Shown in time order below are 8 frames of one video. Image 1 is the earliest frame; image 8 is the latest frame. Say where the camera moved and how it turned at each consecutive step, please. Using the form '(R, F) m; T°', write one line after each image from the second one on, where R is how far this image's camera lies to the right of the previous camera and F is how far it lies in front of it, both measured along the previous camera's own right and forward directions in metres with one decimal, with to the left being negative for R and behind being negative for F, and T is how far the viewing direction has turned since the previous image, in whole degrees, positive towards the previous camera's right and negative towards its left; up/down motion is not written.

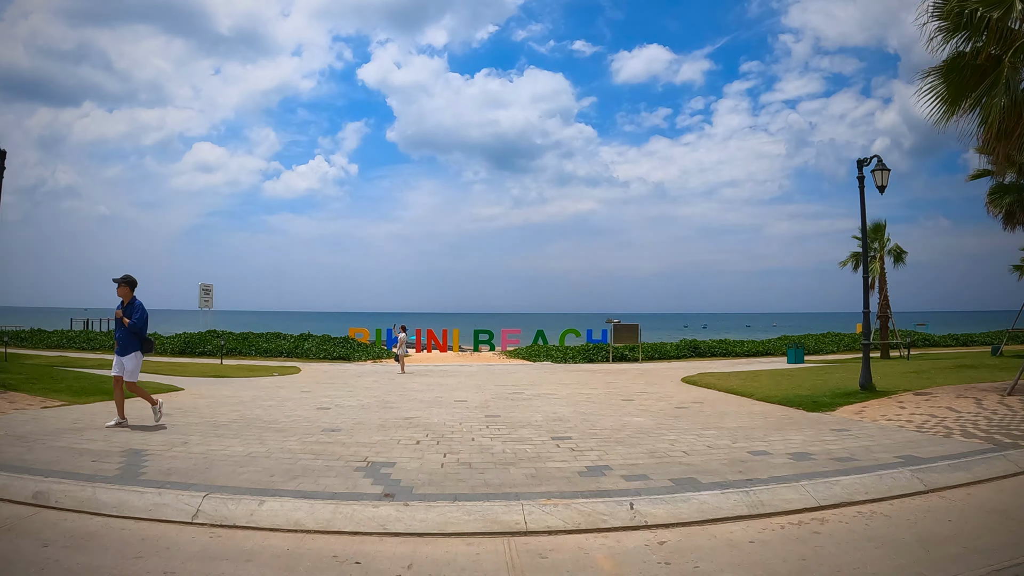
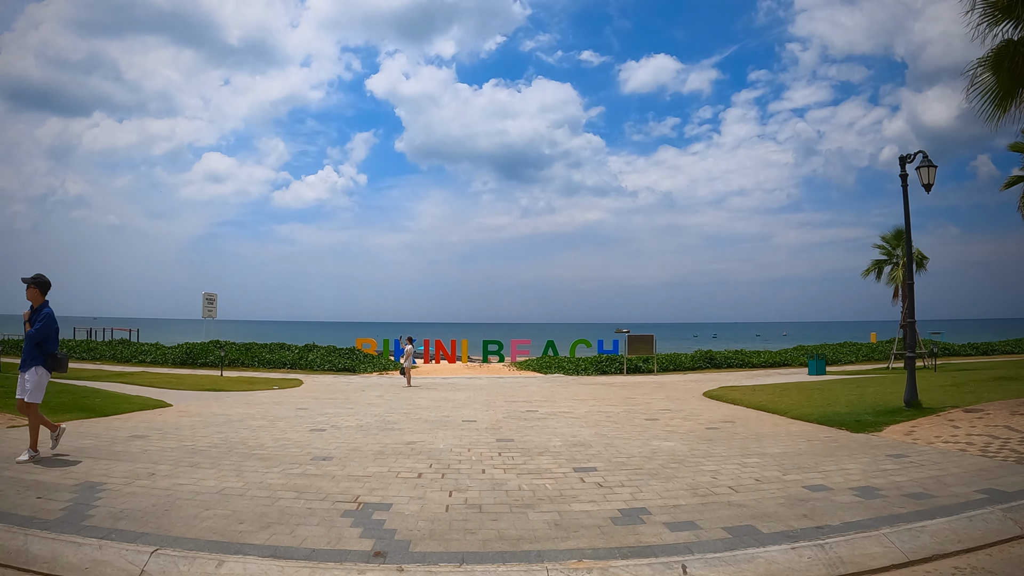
(-0.1, +0.9) m; -1°
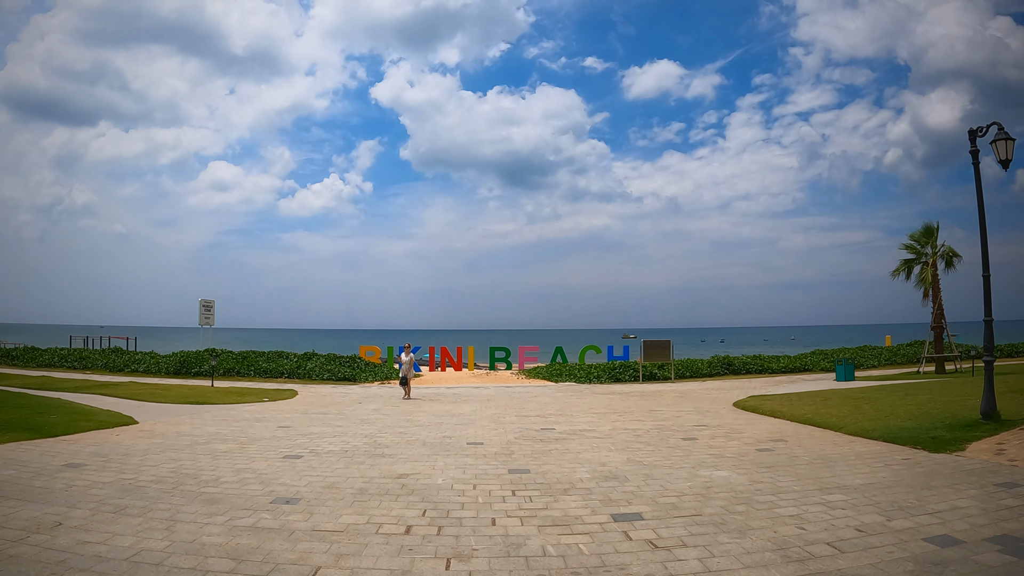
(-0.1, +1.4) m; -1°
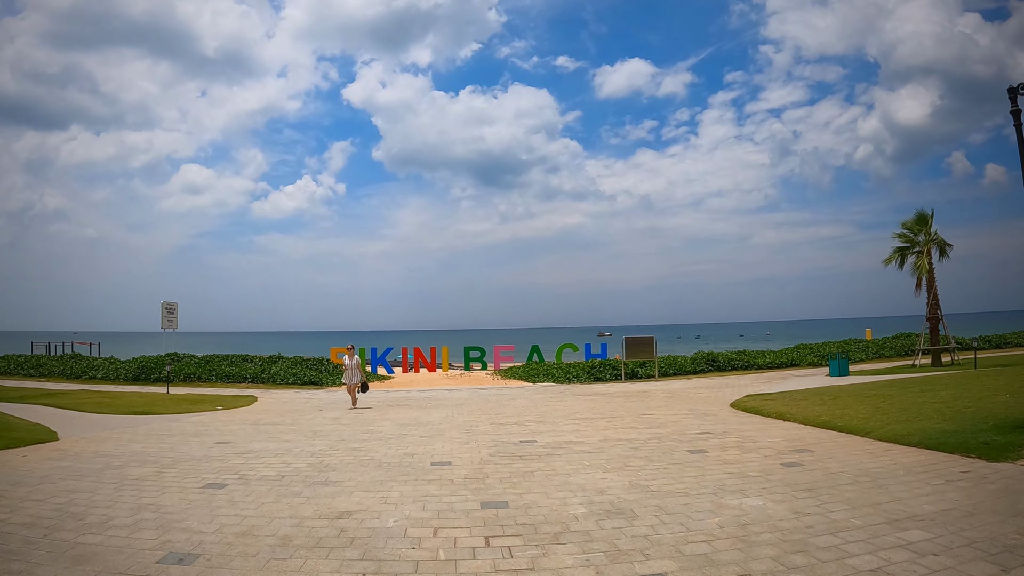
(+0.1, +1.4) m; +2°
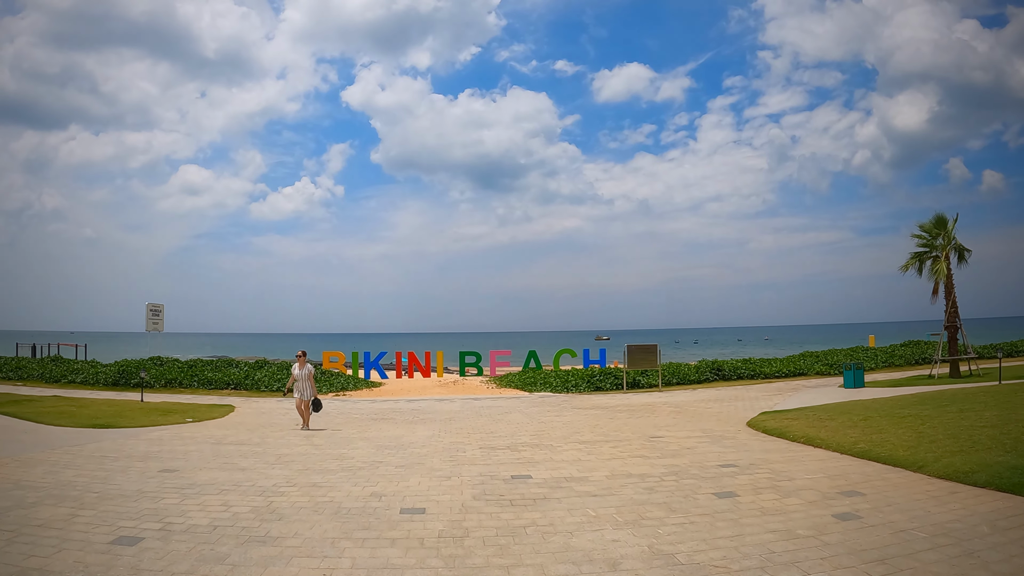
(+0.1, +1.2) m; 0°
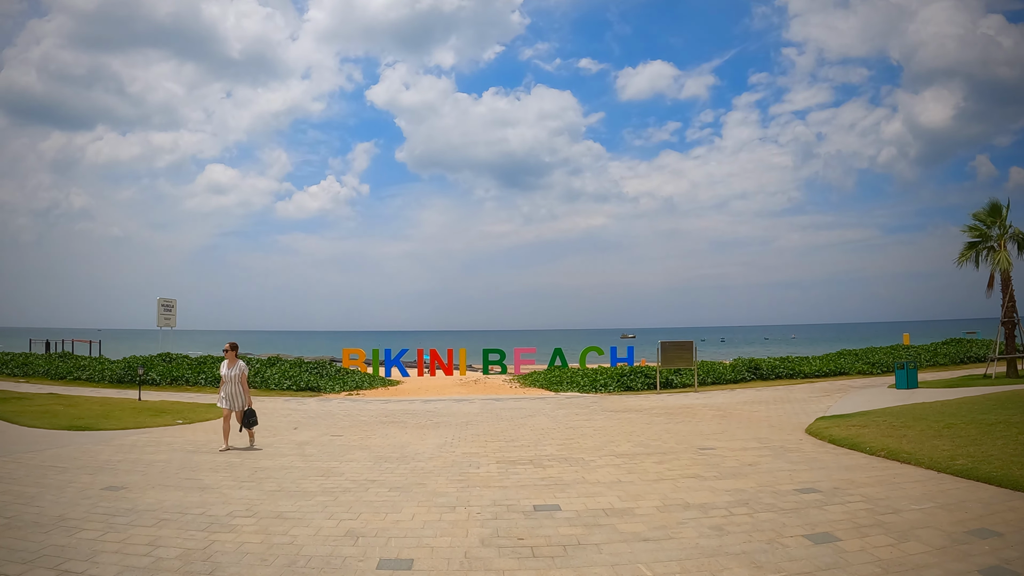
(0.0, +1.6) m; -3°
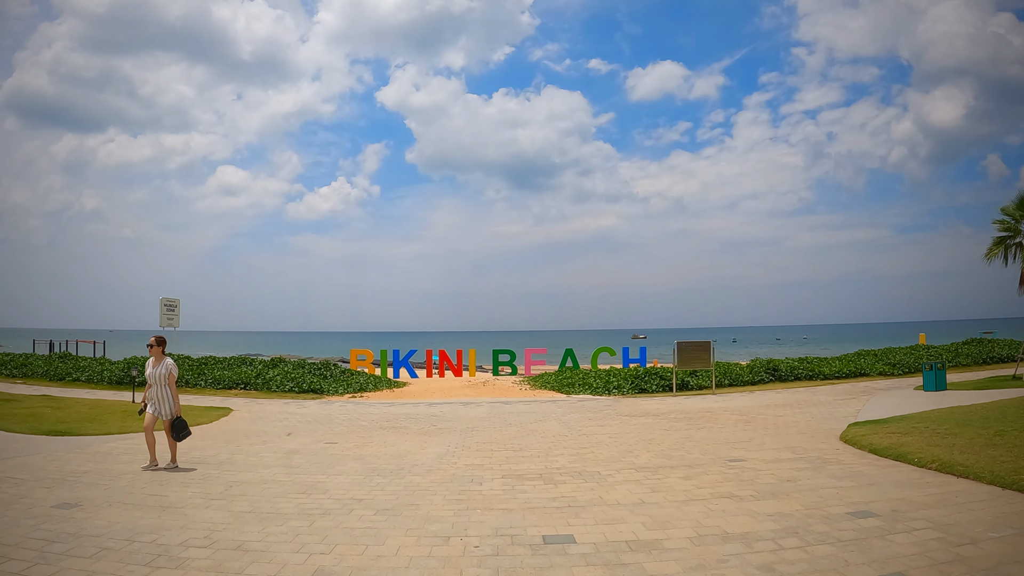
(0.0, +0.8) m; -1°
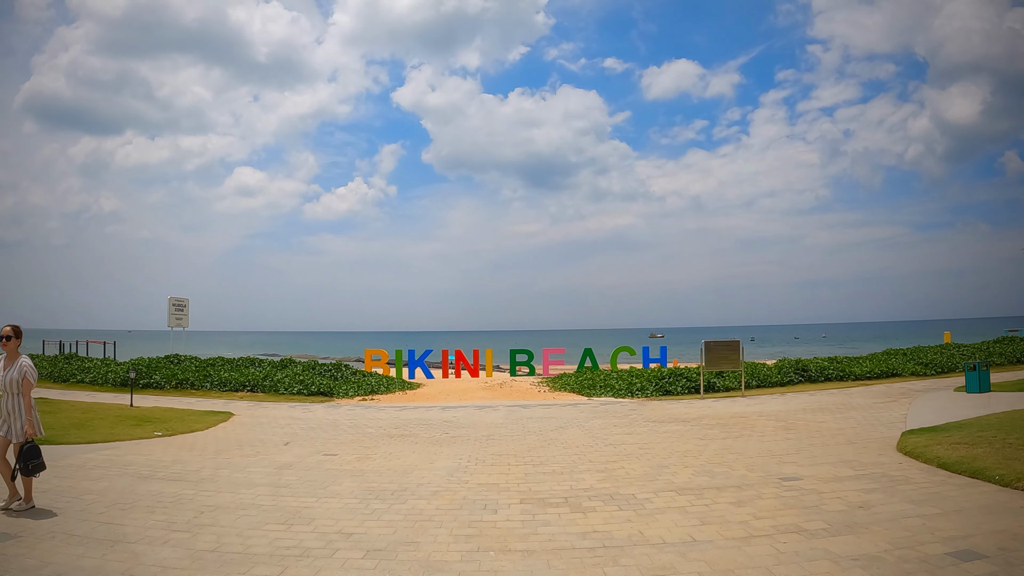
(0.0, +1.0) m; -2°
